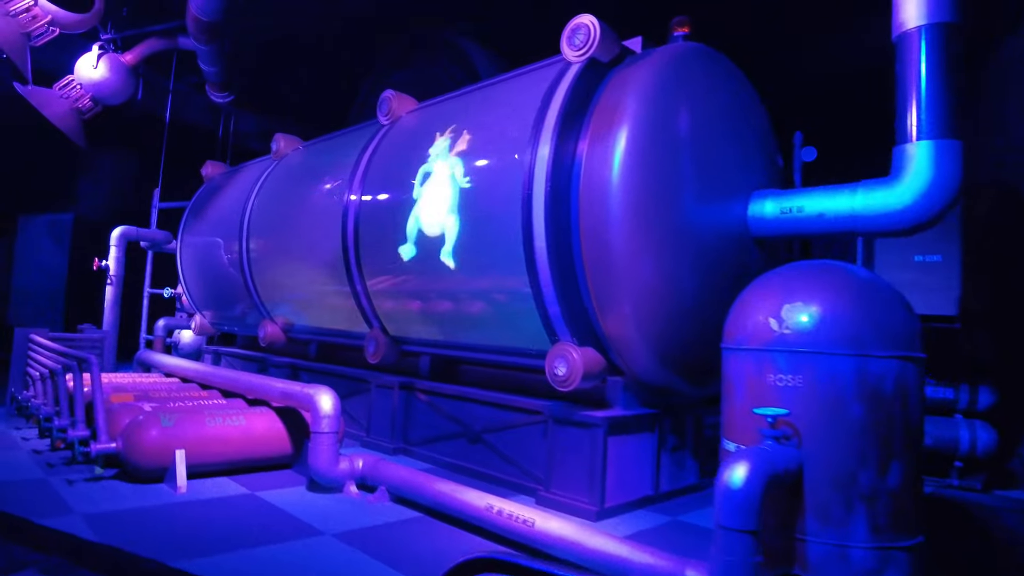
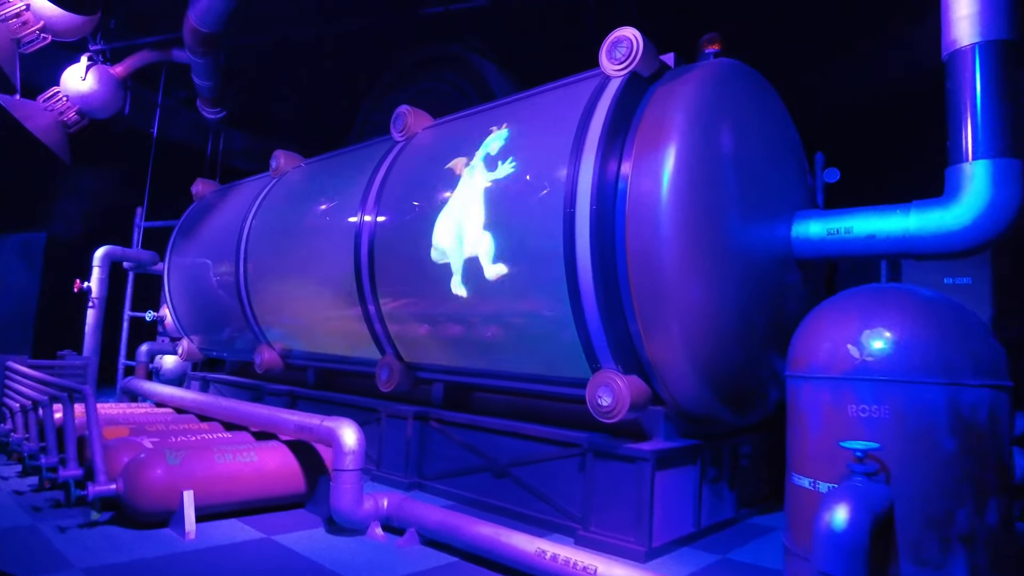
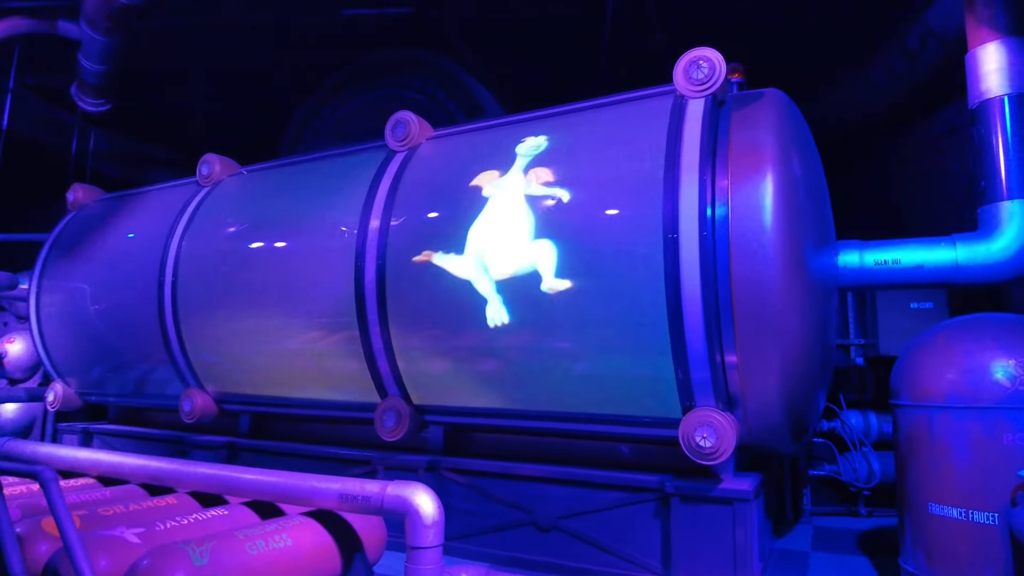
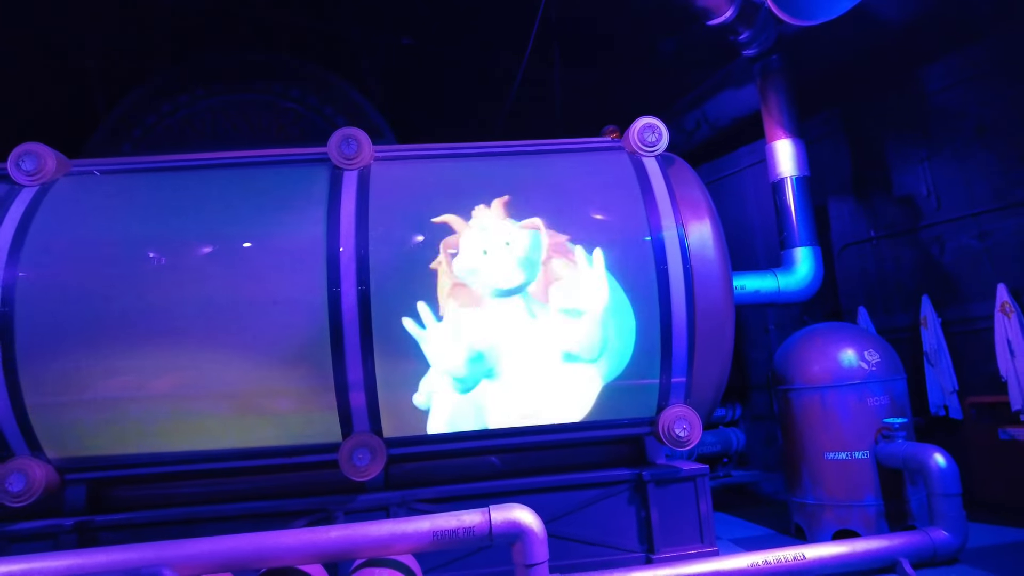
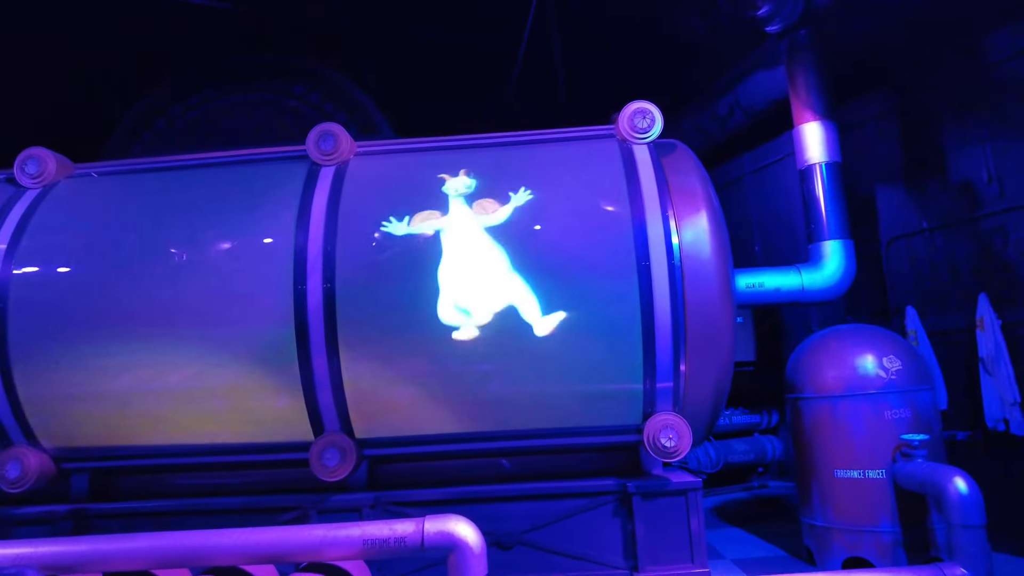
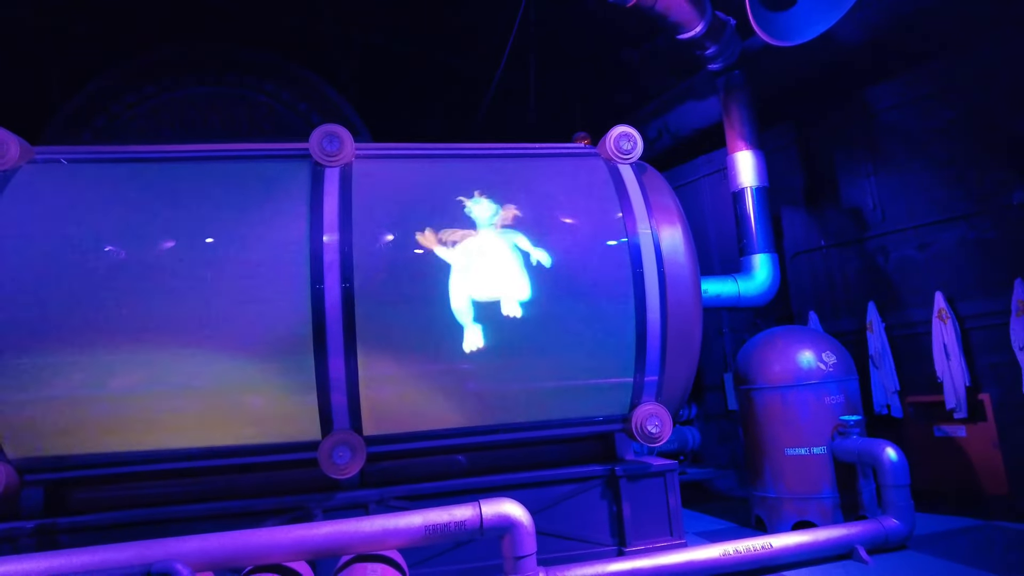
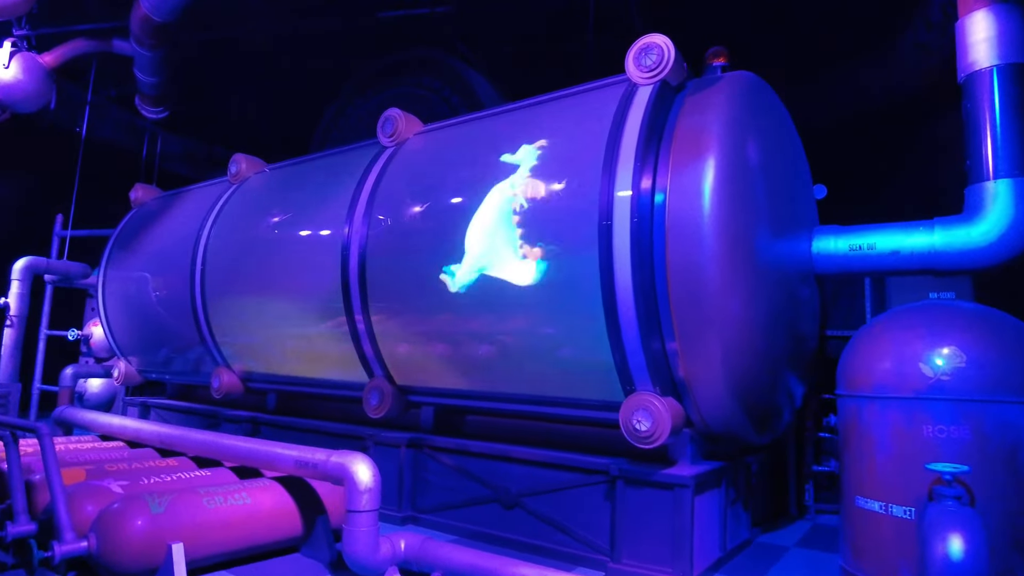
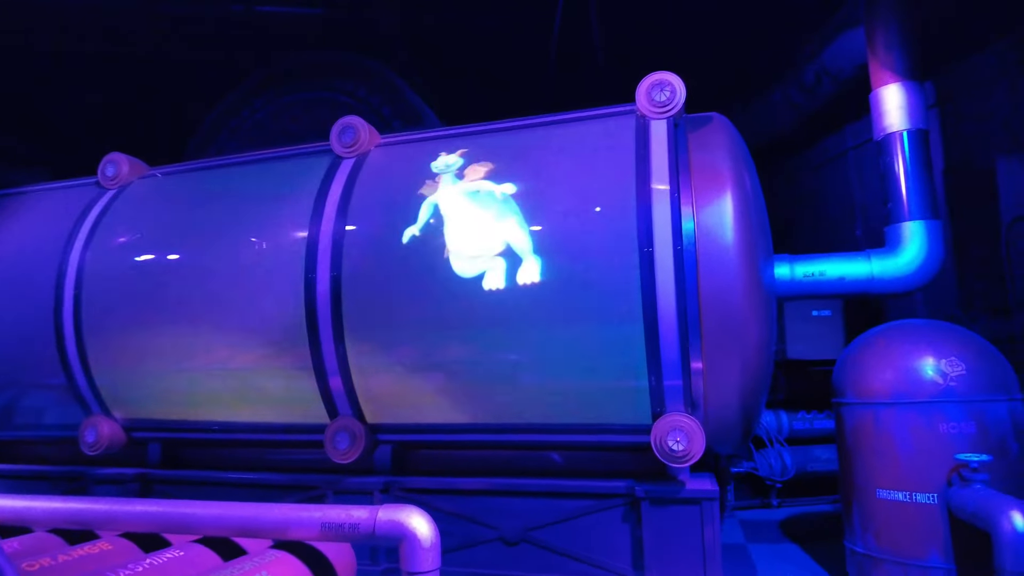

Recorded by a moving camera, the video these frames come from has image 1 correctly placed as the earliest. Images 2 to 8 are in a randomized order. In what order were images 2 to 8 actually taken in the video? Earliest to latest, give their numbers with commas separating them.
2, 7, 3, 8, 5, 4, 6
